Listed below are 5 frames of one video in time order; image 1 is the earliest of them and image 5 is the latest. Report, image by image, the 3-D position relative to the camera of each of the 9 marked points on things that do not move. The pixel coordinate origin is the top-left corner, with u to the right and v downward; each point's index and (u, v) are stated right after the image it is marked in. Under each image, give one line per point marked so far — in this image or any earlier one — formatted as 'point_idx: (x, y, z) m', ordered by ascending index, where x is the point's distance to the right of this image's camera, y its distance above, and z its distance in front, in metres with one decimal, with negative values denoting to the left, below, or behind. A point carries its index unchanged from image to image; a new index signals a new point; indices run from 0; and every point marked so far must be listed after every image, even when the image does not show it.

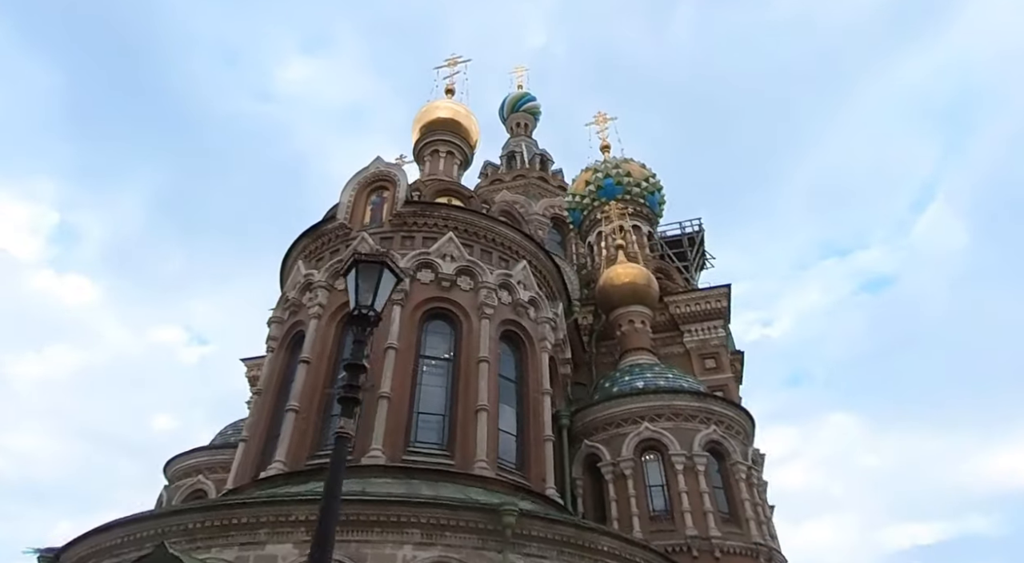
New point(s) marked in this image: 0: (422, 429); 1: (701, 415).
0: (-1.5, -2.4, +11.6) m
1: (+3.5, -2.5, +12.9) m
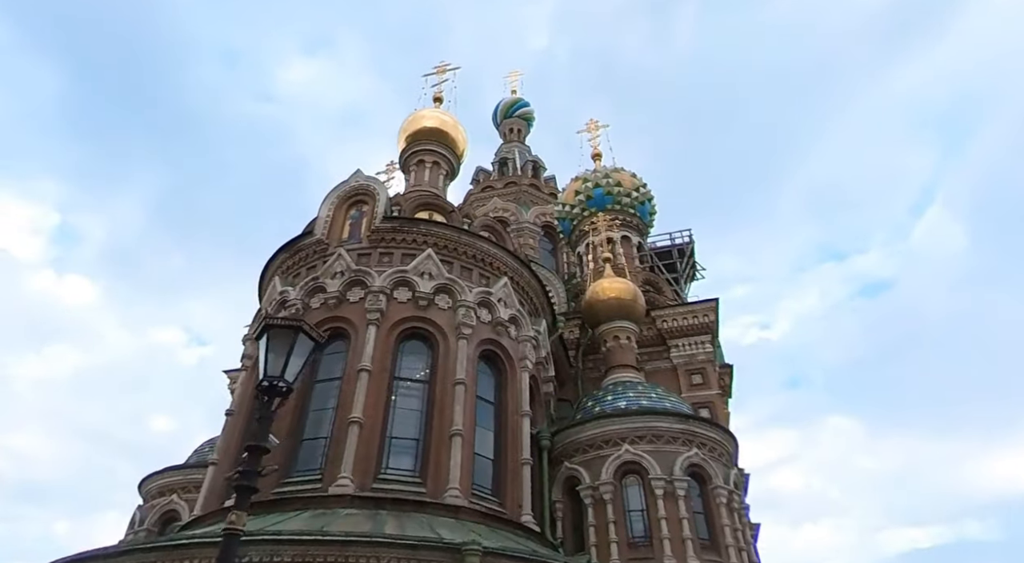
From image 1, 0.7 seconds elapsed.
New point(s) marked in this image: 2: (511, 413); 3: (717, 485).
0: (-1.9, -2.7, +11.3) m
1: (+3.1, -2.8, +12.6) m
2: (0.0, -2.4, +12.7) m
3: (+3.6, -3.6, +12.2) m
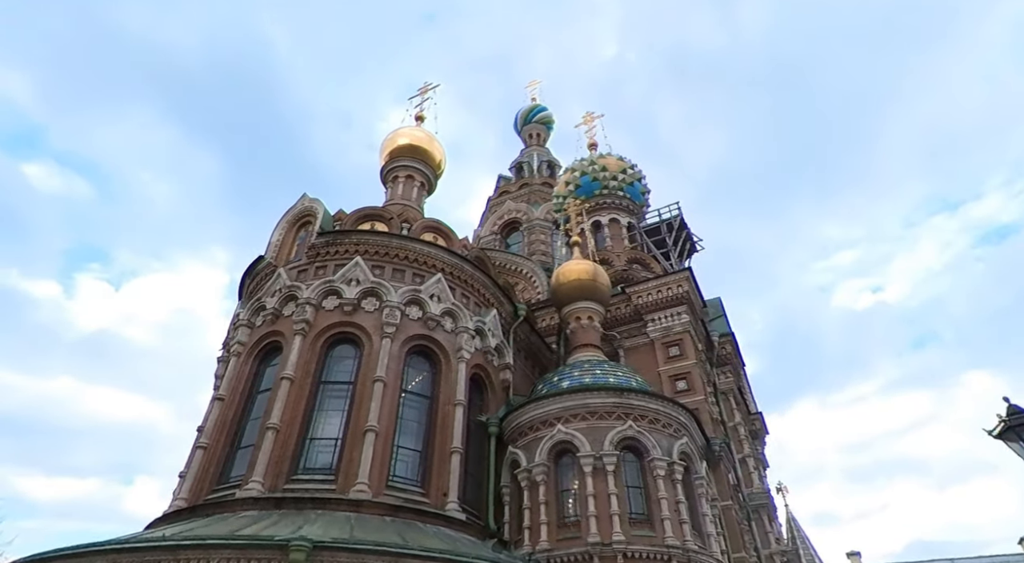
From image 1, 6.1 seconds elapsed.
0: (-3.2, -2.8, +11.6) m
1: (+1.8, -2.2, +12.1) m
2: (-1.2, -2.2, +12.8) m
3: (+2.3, -2.9, +11.6) m
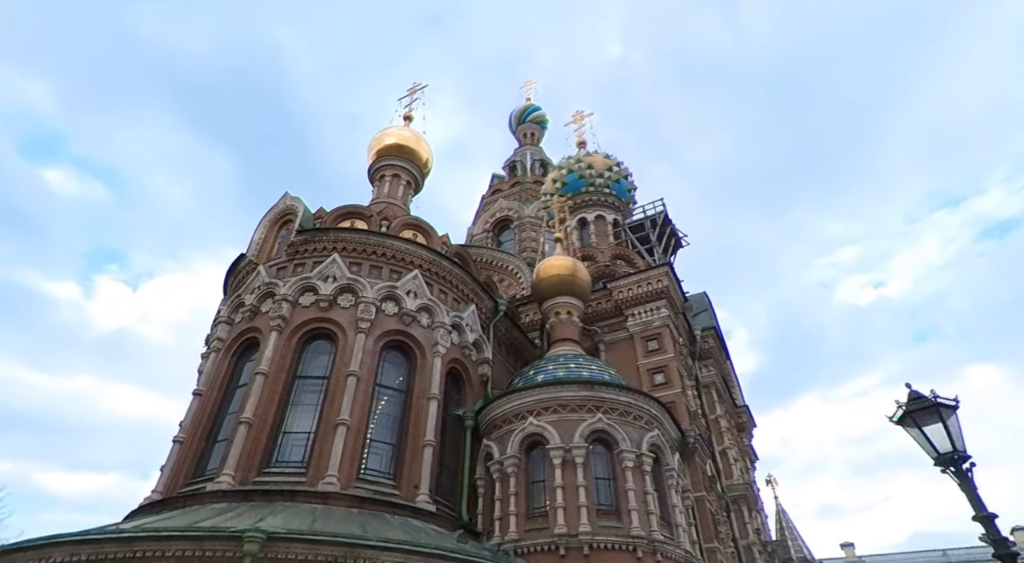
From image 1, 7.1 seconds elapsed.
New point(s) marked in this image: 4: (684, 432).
0: (-3.7, -2.8, +11.8) m
1: (+1.3, -2.1, +12.1) m
2: (-1.7, -2.1, +12.9) m
3: (+1.8, -2.8, +11.6) m
4: (+3.2, -2.8, +13.3) m
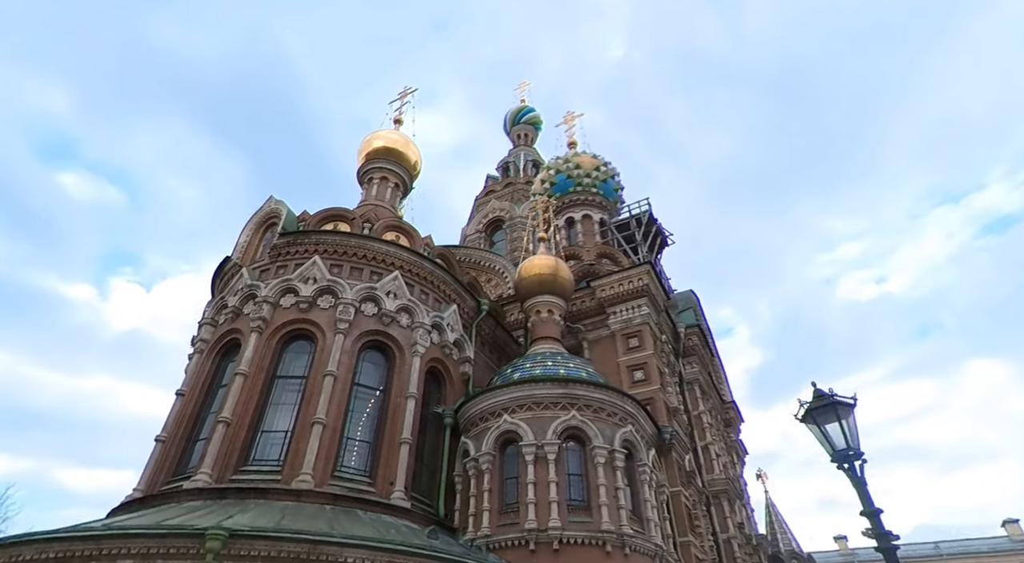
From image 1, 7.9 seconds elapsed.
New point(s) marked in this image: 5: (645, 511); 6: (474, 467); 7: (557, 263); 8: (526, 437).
0: (-4.2, -2.8, +12.0) m
1: (+0.9, -2.1, +12.3) m
2: (-2.1, -2.1, +13.1) m
3: (+1.4, -2.7, +11.7) m
4: (+2.8, -2.8, +13.4) m
5: (+2.2, -3.8, +11.6) m
6: (-0.7, -3.2, +12.2) m
7: (+1.0, +0.4, +16.4) m
8: (+0.2, -2.6, +11.9) m
